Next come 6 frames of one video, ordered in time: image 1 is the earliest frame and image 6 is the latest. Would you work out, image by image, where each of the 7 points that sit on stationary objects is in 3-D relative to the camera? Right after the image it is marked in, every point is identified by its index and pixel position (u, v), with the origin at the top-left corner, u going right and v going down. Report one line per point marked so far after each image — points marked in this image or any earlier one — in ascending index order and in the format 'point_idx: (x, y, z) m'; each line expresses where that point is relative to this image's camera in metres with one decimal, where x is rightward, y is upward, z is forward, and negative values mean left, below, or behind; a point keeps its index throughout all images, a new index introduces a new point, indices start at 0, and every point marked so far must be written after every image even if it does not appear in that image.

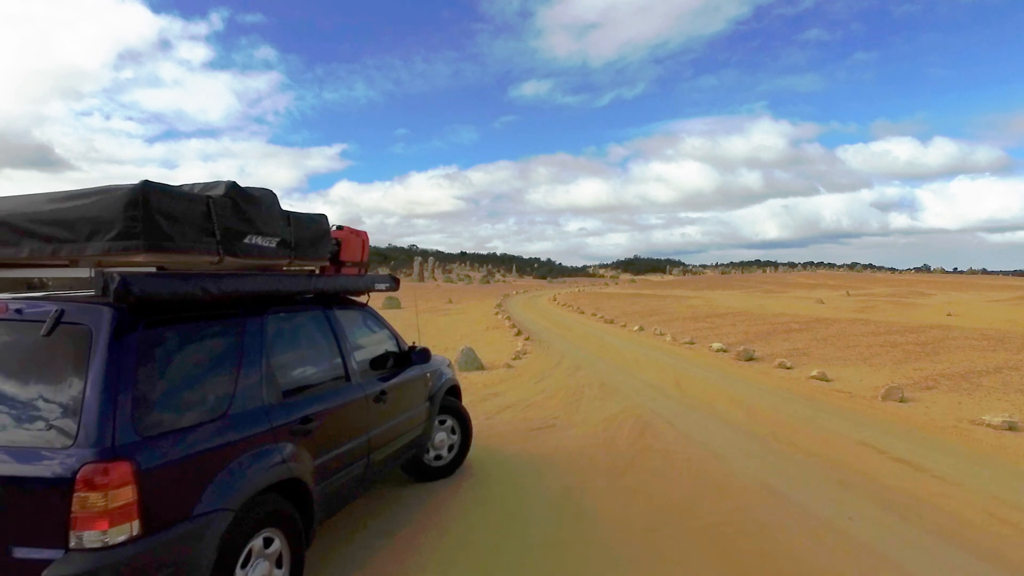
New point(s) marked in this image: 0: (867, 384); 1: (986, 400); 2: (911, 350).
0: (+8.3, -2.2, +15.6) m
1: (+9.7, -2.3, +13.5) m
2: (+11.8, -1.8, +19.5) m
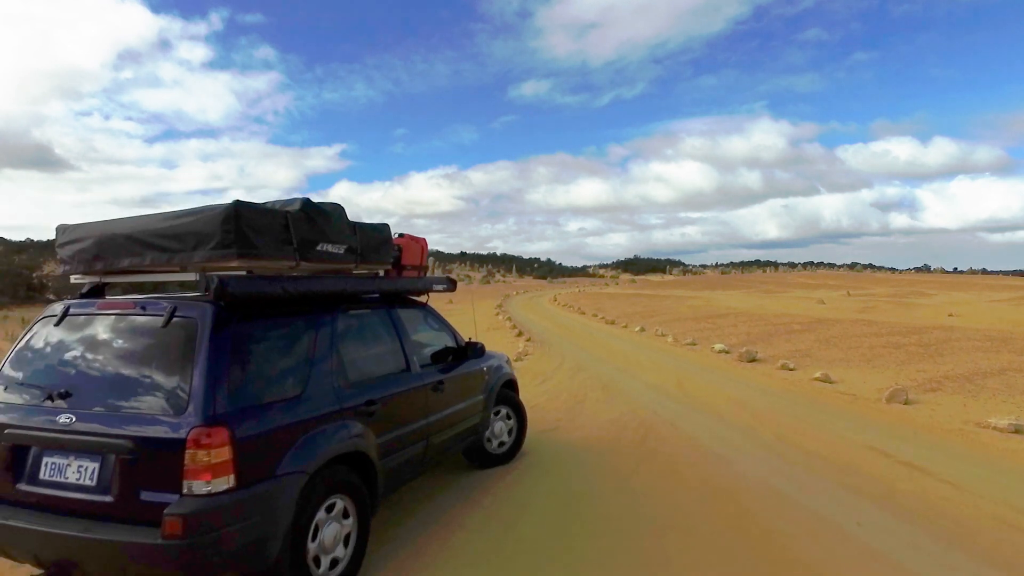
0: (+8.4, -2.3, +15.5) m
1: (+9.7, -2.3, +13.4) m
2: (+11.9, -1.9, +19.4) m
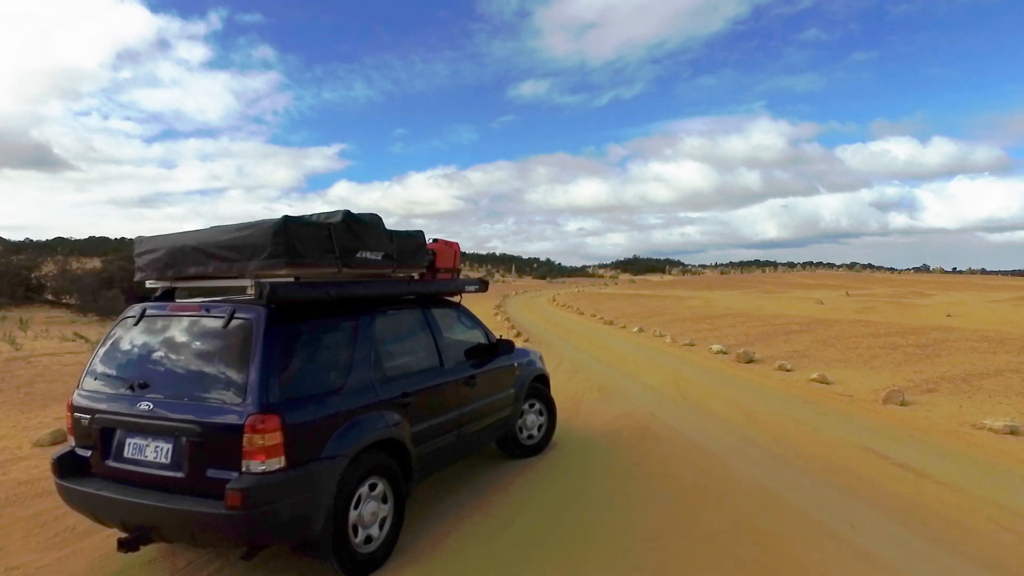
0: (+8.3, -2.3, +15.6) m
1: (+9.7, -2.4, +13.5) m
2: (+11.8, -1.9, +19.4) m
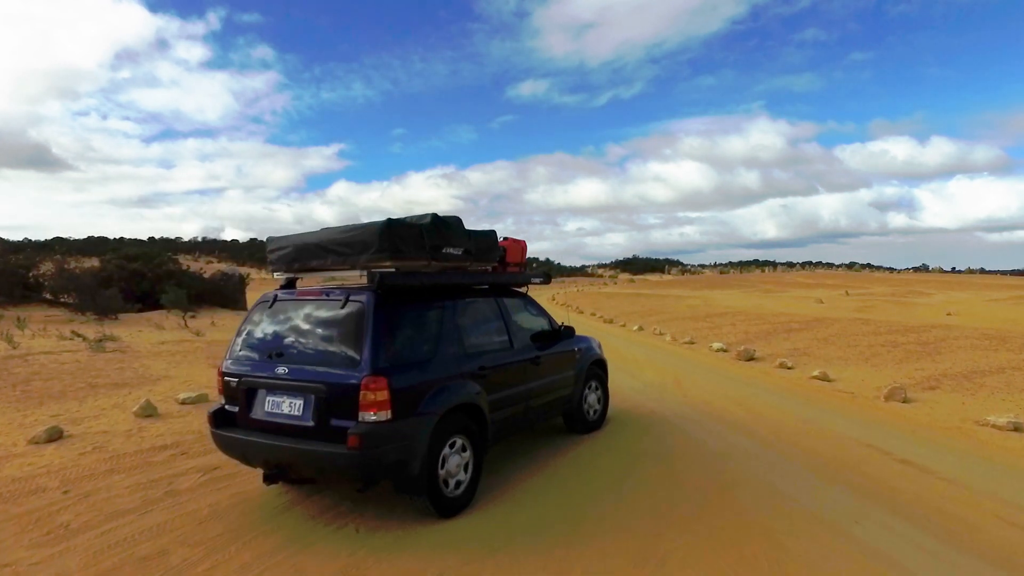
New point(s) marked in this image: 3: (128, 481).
0: (+8.3, -2.2, +15.5) m
1: (+9.7, -2.3, +13.4) m
2: (+11.8, -1.8, +19.3) m
3: (-4.8, -2.4, +8.3) m
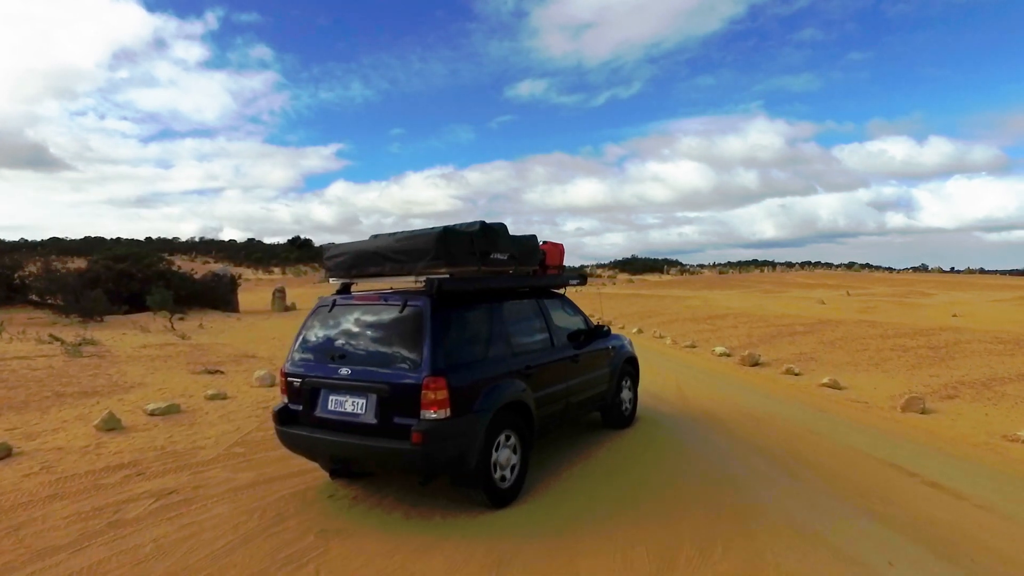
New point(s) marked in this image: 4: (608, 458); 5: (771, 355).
0: (+8.1, -2.3, +14.4) m
1: (+9.5, -2.3, +12.3) m
2: (+11.6, -1.9, +18.3) m
3: (-5.0, -2.5, +7.2) m
4: (+0.7, -1.8, +5.7) m
5: (+7.6, -2.0, +19.2) m
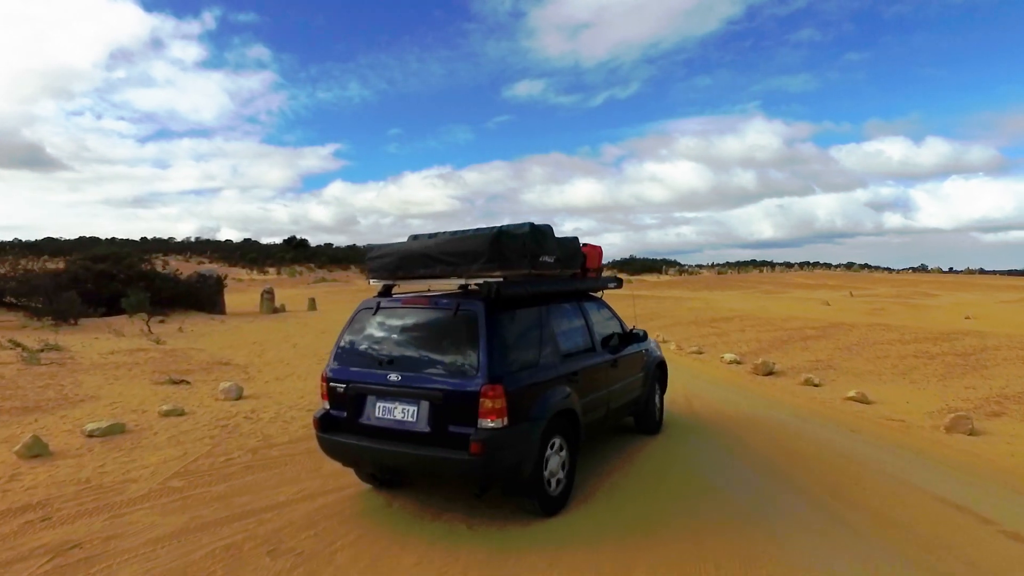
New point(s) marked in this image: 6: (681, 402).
0: (+7.9, -2.4, +12.5) m
1: (+9.3, -2.4, +10.4) m
2: (+11.4, -2.0, +16.4) m
3: (-5.2, -2.6, +5.3) m
4: (+0.5, -1.9, +3.8) m
5: (+7.3, -2.0, +17.3) m
6: (+2.6, -2.1, +9.8) m
